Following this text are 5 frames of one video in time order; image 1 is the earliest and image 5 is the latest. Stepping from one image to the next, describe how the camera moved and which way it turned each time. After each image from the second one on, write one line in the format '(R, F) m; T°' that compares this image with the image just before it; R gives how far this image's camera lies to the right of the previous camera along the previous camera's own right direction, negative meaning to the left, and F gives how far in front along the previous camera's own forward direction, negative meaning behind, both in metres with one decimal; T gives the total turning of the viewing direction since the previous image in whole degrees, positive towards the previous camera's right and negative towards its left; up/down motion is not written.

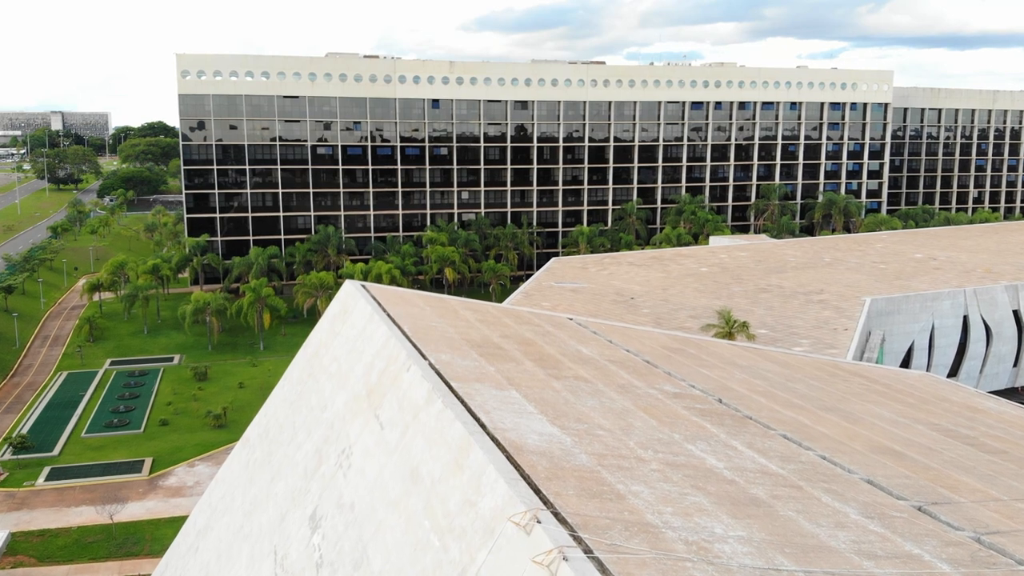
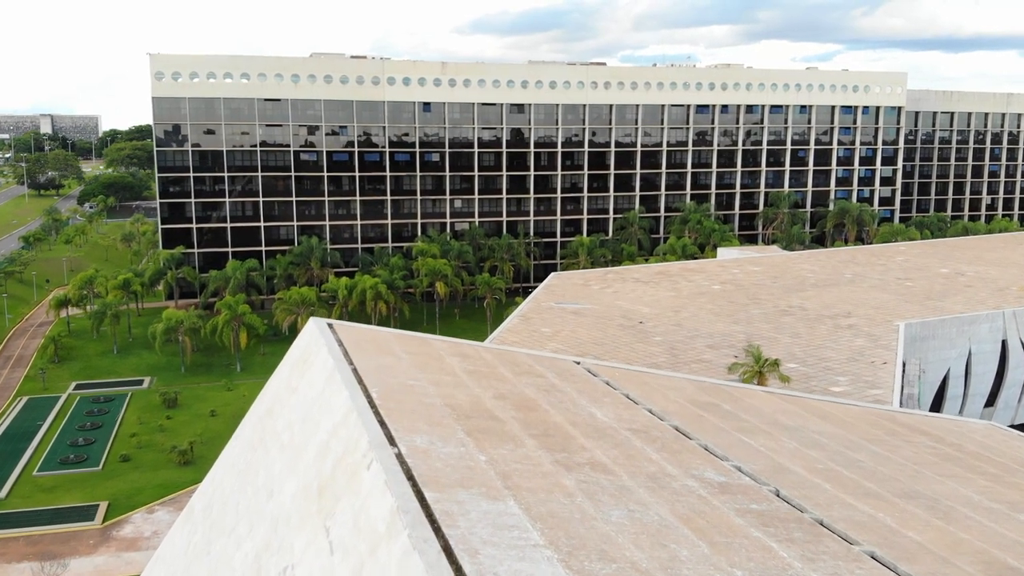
(0.0, +3.8) m; 0°
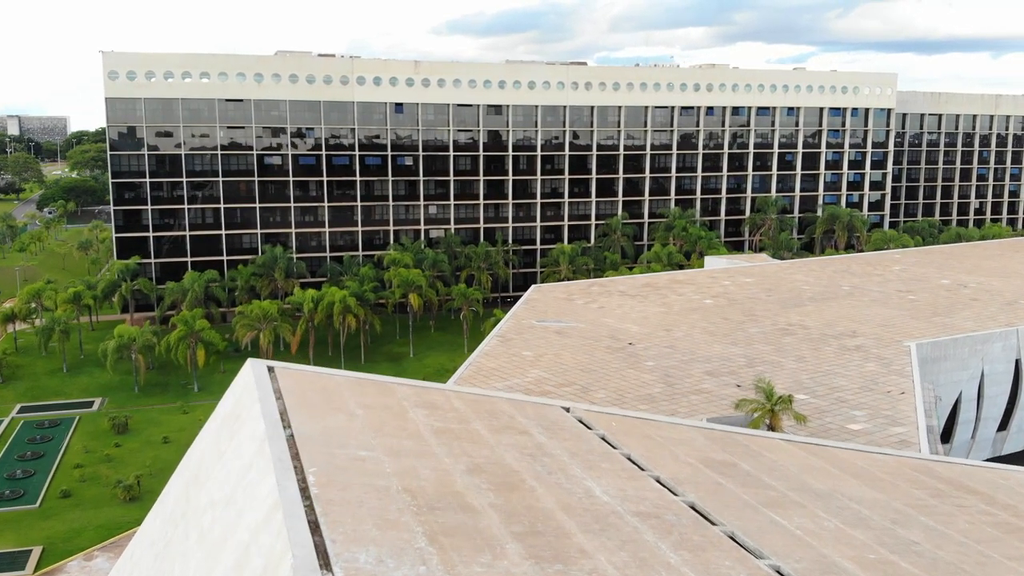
(0.0, +3.1) m; +1°
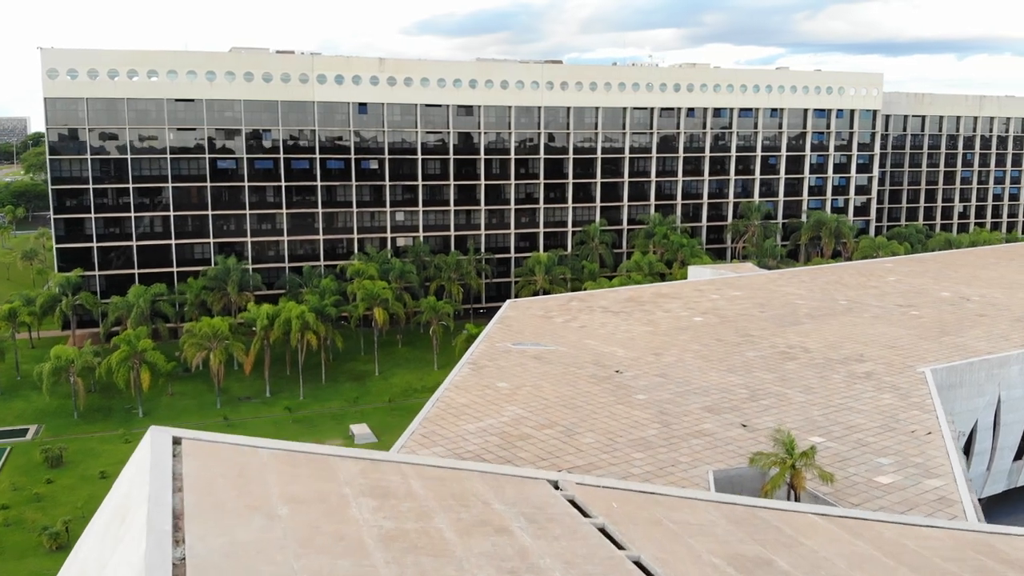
(0.0, +3.4) m; +2°
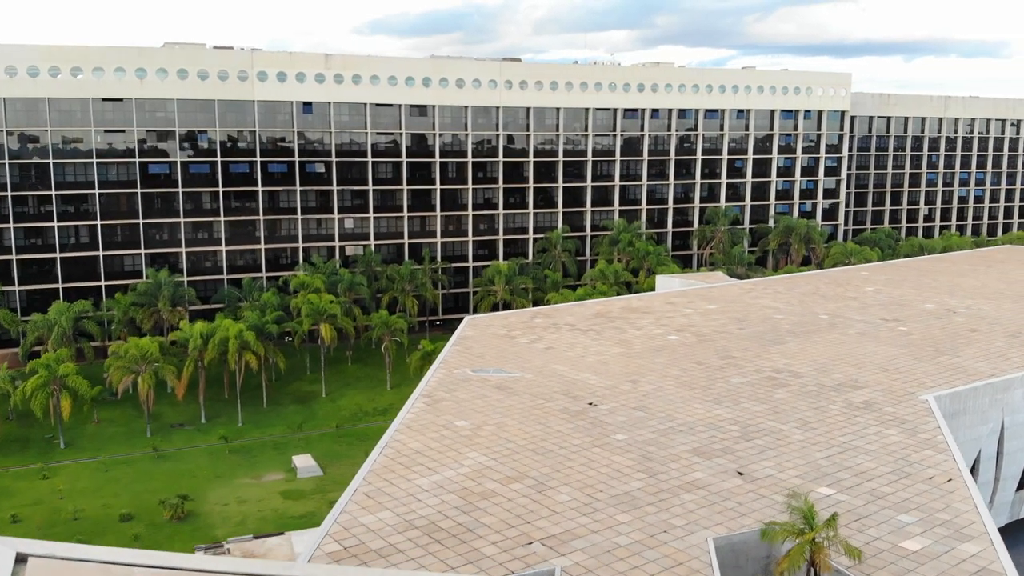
(-0.1, +3.3) m; +3°
